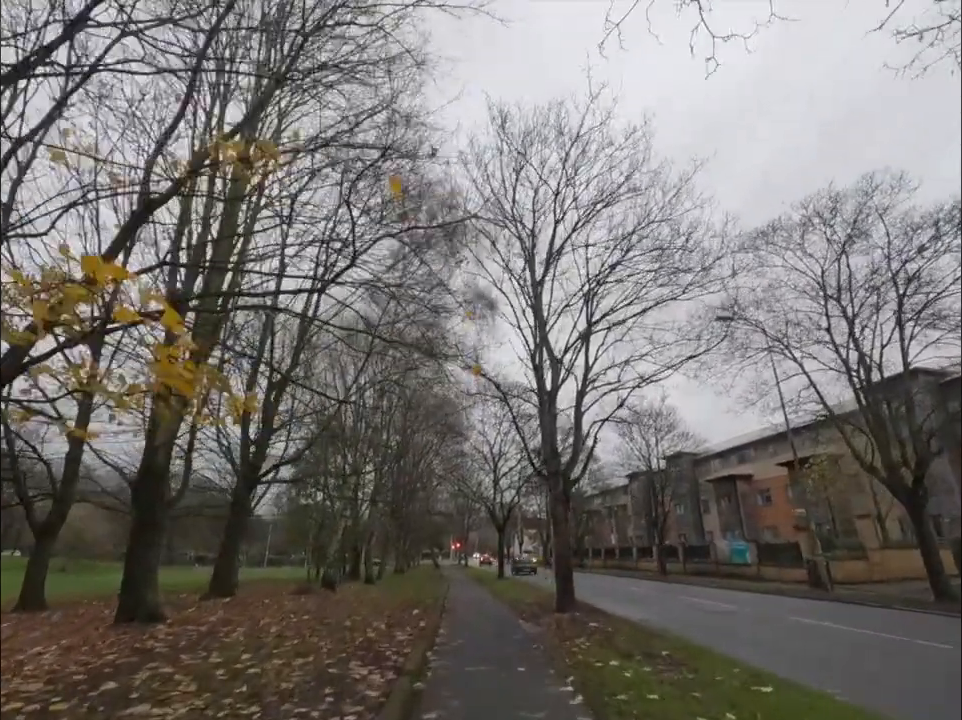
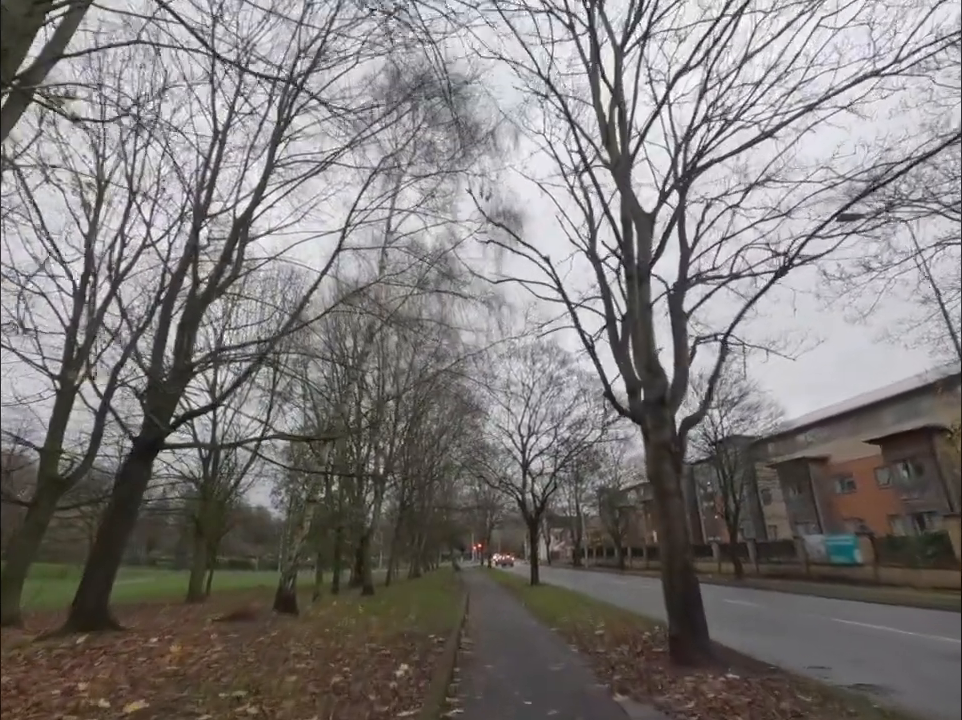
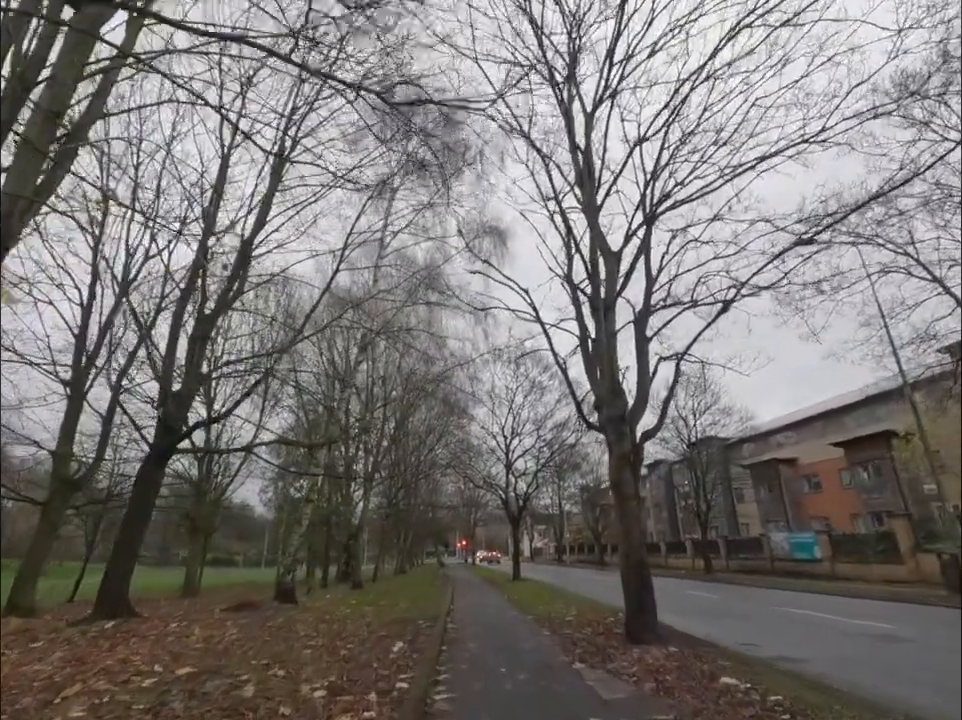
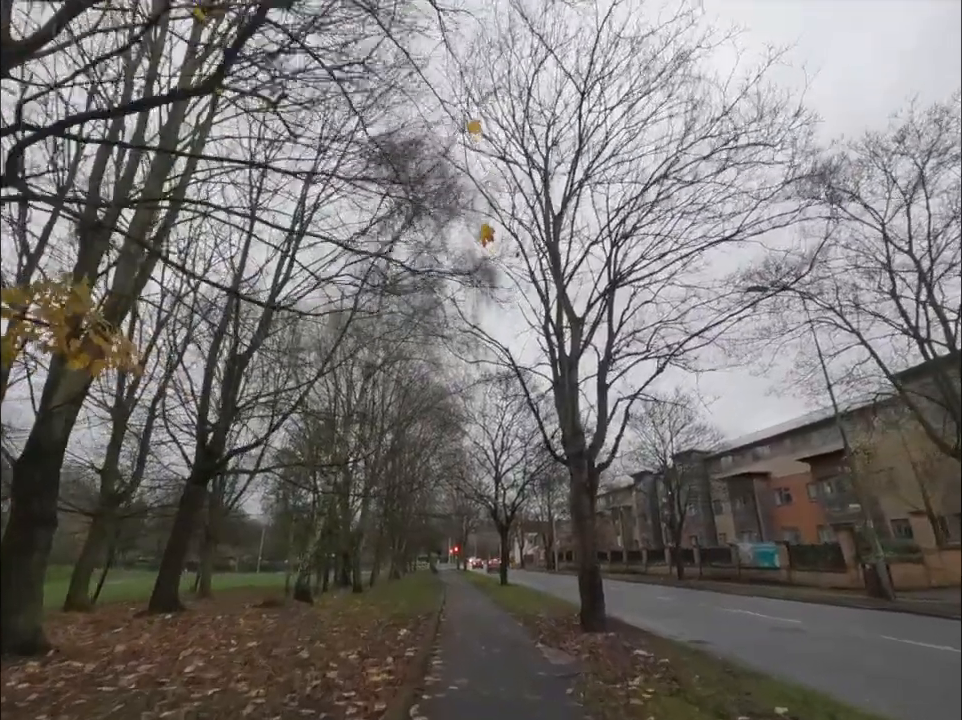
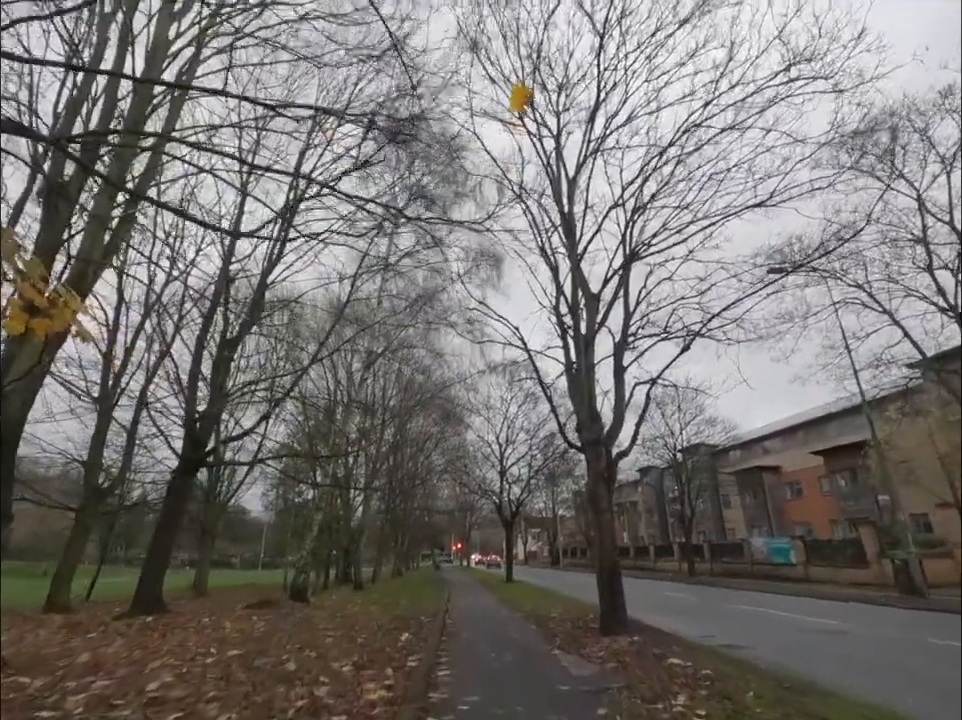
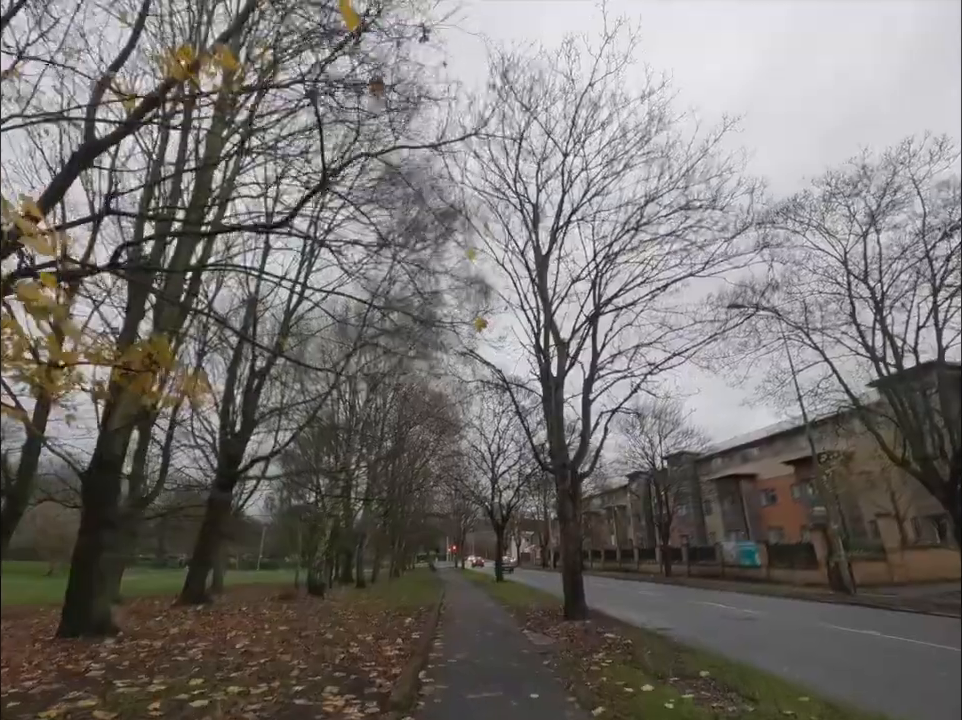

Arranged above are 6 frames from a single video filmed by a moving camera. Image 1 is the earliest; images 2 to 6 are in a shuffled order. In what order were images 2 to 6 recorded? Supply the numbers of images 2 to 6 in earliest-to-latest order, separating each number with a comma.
6, 4, 5, 3, 2
